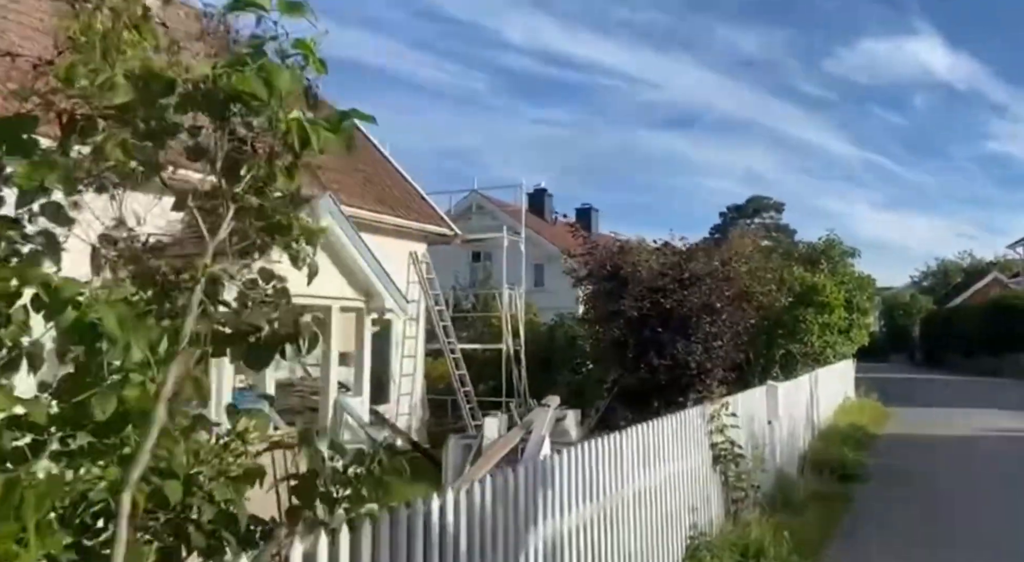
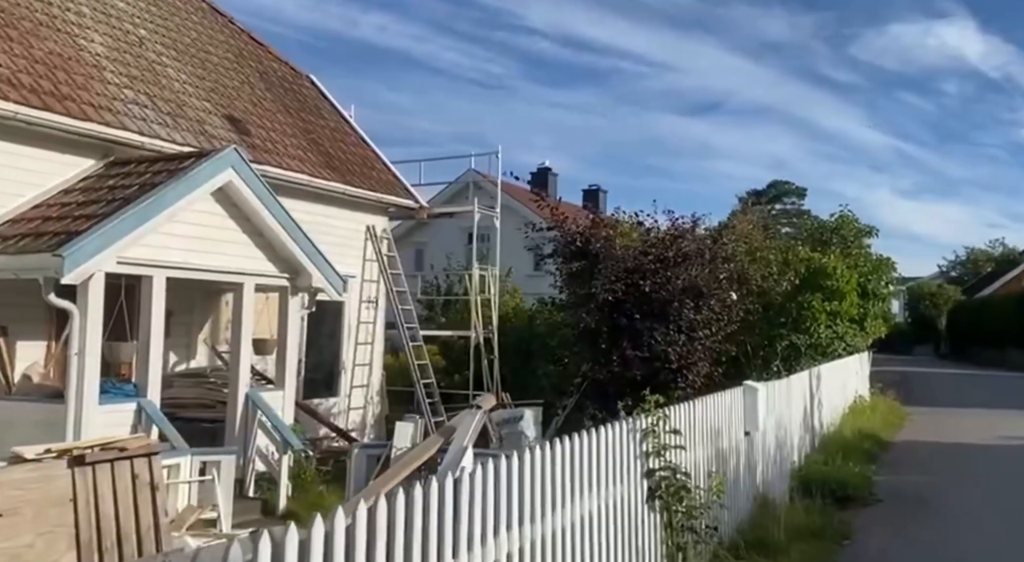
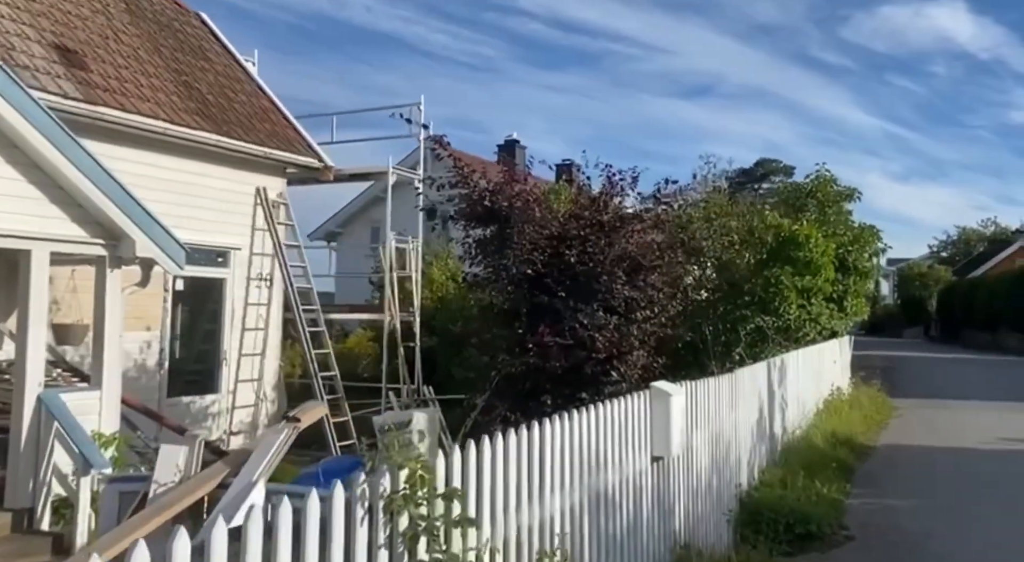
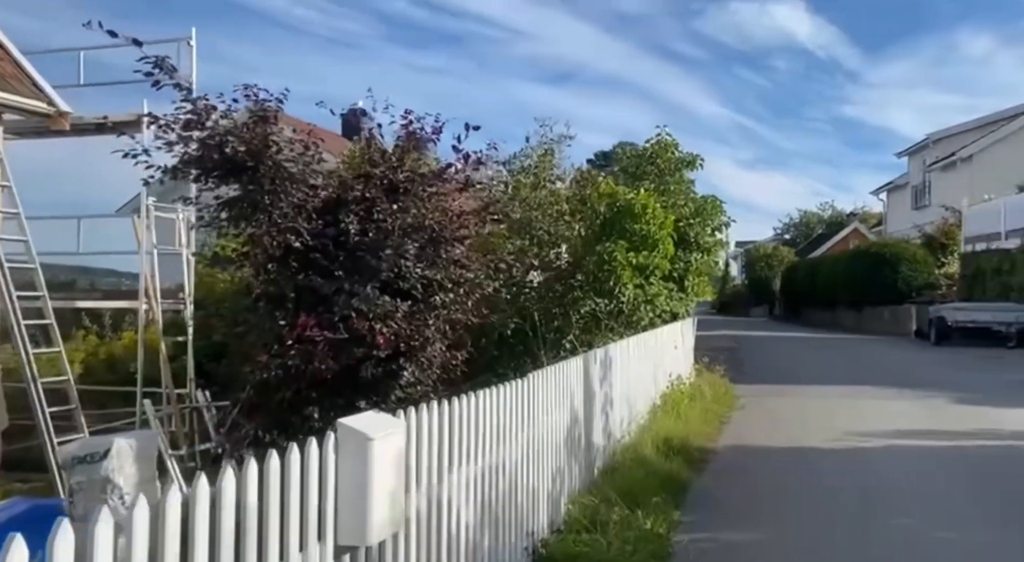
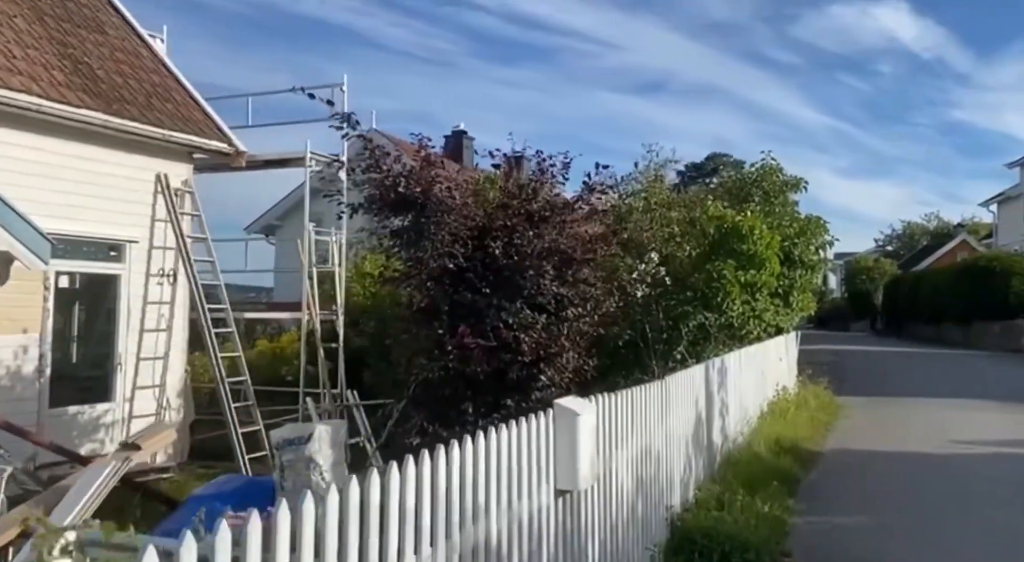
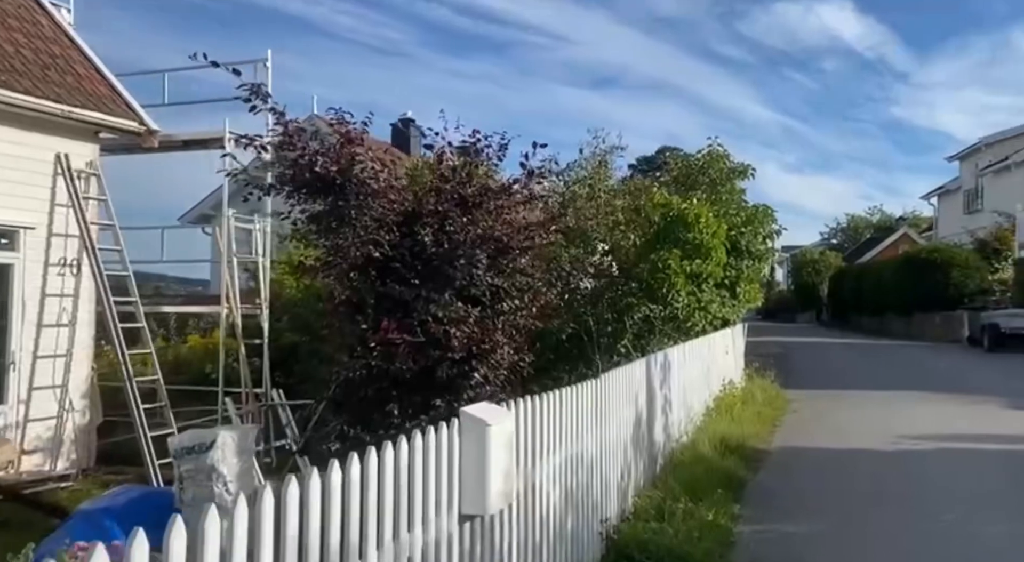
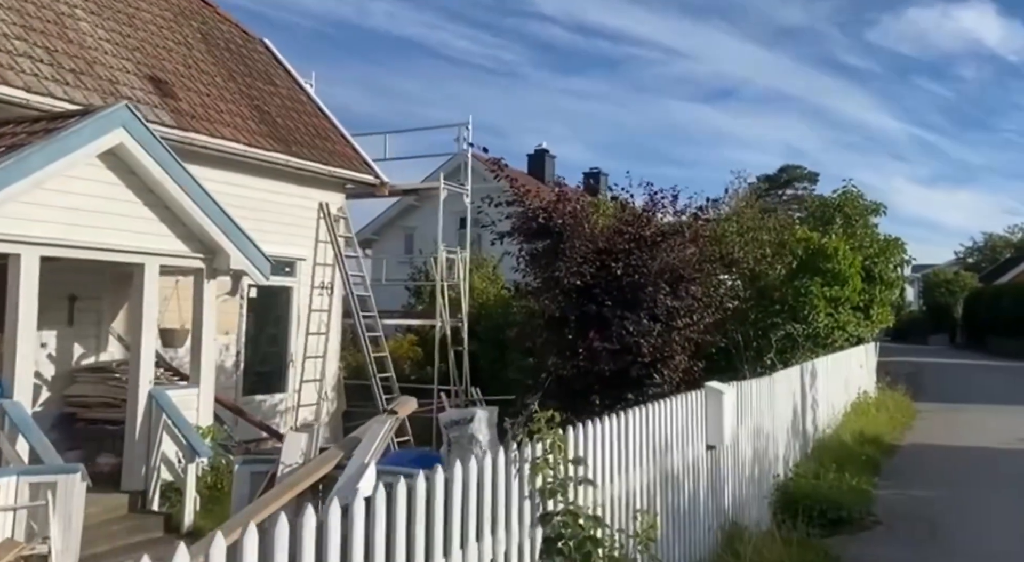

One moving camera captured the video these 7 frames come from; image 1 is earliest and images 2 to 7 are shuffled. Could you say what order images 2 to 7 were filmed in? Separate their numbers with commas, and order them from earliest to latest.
2, 7, 3, 5, 6, 4
